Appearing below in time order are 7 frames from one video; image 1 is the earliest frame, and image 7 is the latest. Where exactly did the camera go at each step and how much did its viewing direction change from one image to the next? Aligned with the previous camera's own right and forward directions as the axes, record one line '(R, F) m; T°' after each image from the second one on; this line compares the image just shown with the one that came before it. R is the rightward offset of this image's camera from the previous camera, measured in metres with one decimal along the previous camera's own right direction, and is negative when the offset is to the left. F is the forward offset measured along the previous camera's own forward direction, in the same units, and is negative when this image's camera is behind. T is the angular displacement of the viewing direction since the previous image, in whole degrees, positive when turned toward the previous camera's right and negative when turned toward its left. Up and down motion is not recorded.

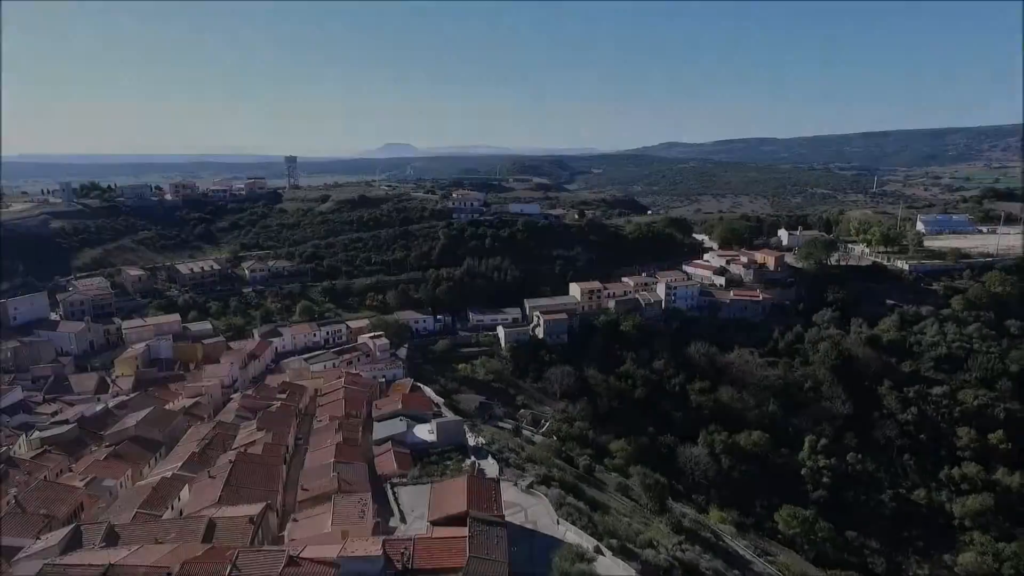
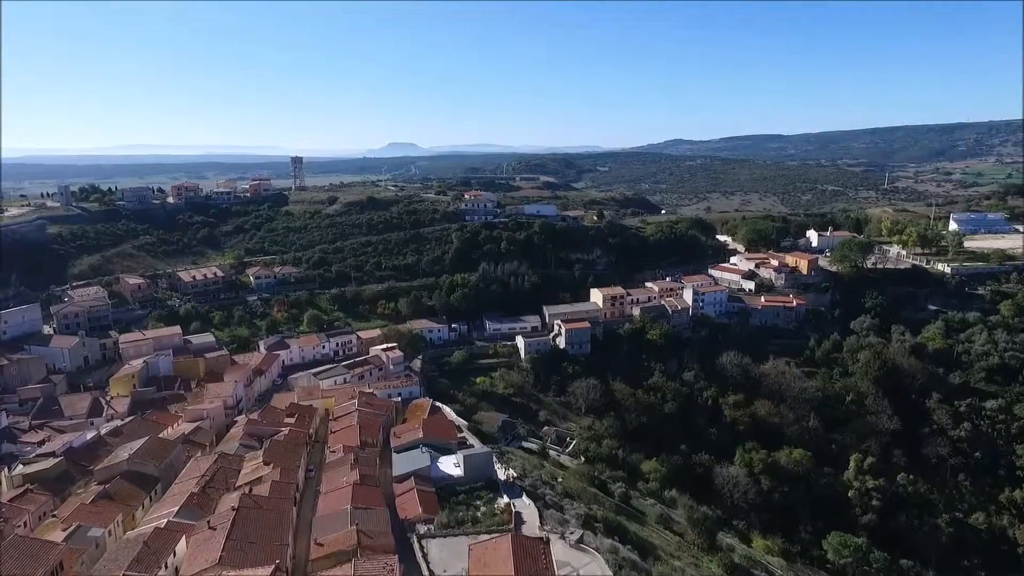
(-0.8, +2.0) m; 0°
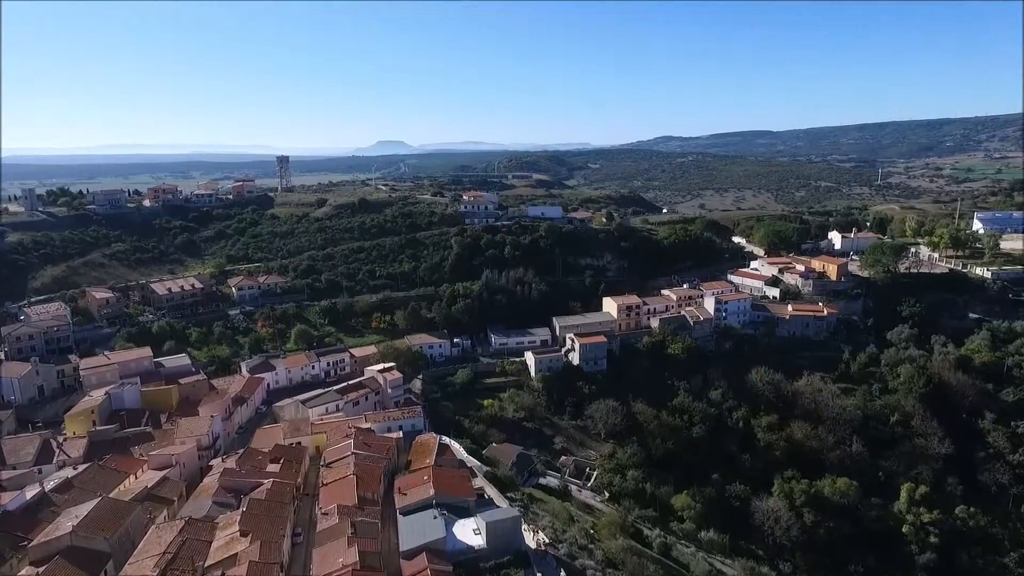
(-0.9, +3.0) m; +1°
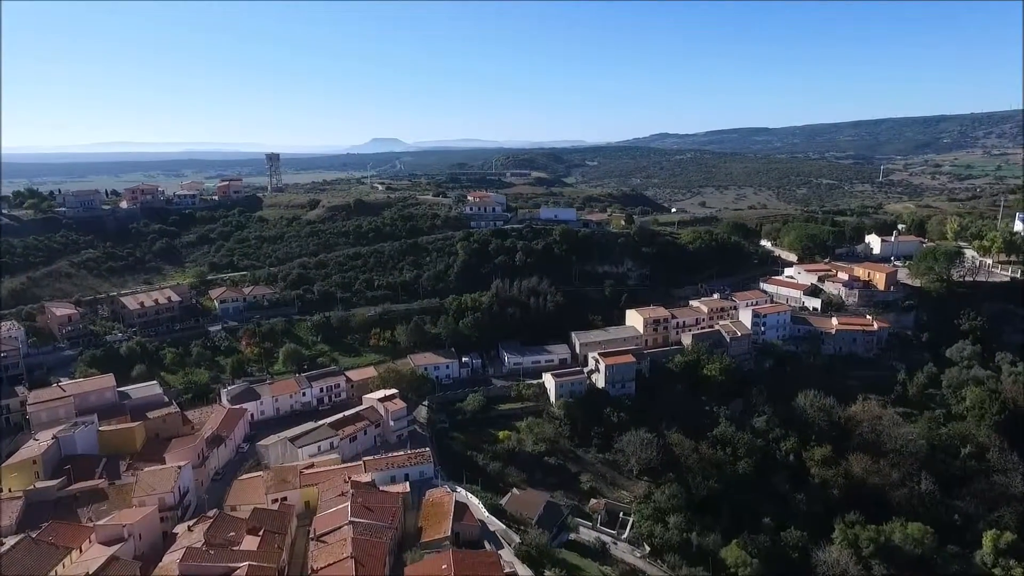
(-0.9, +3.5) m; 0°
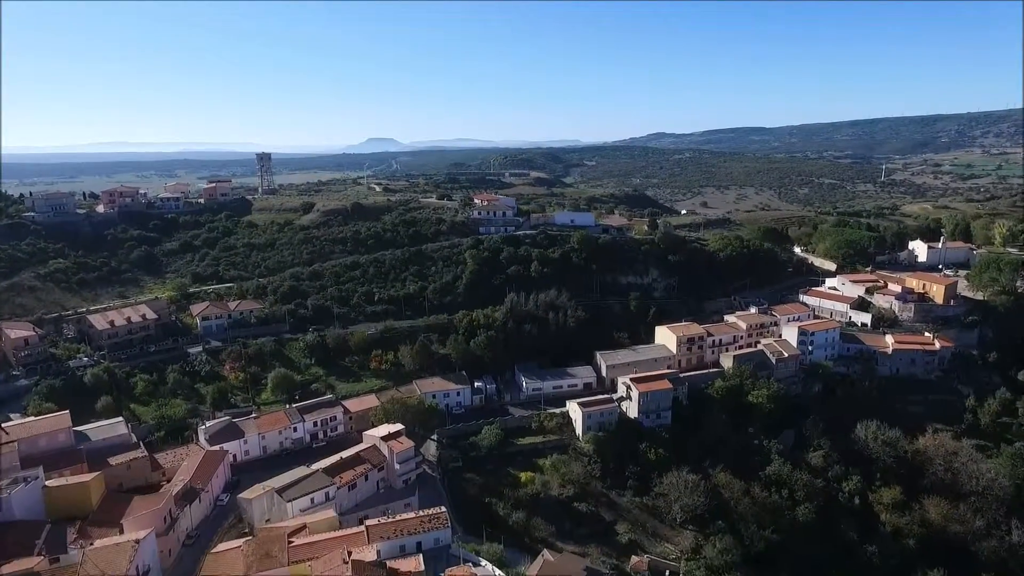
(-1.0, +3.3) m; 0°
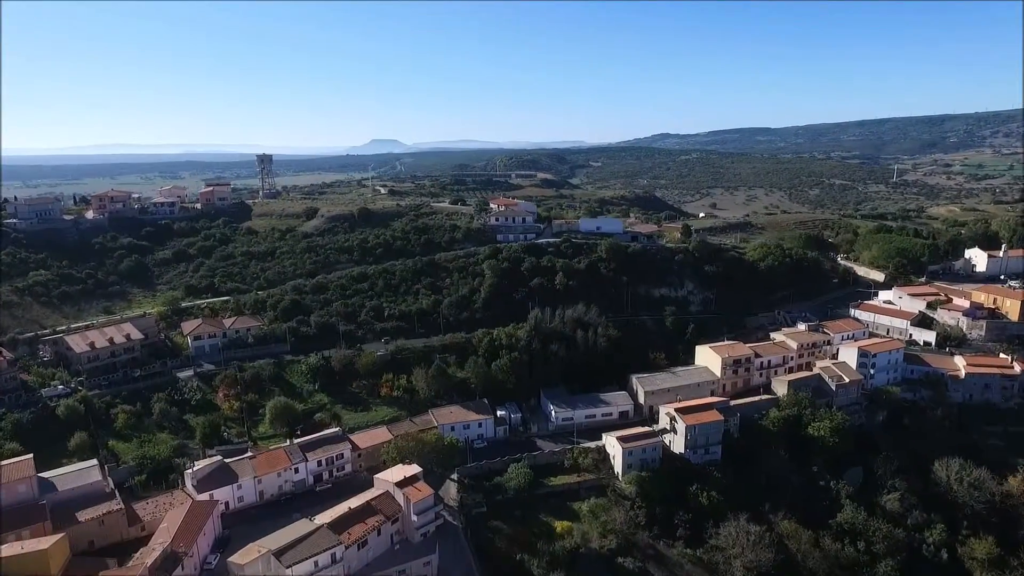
(-0.9, +2.8) m; 0°
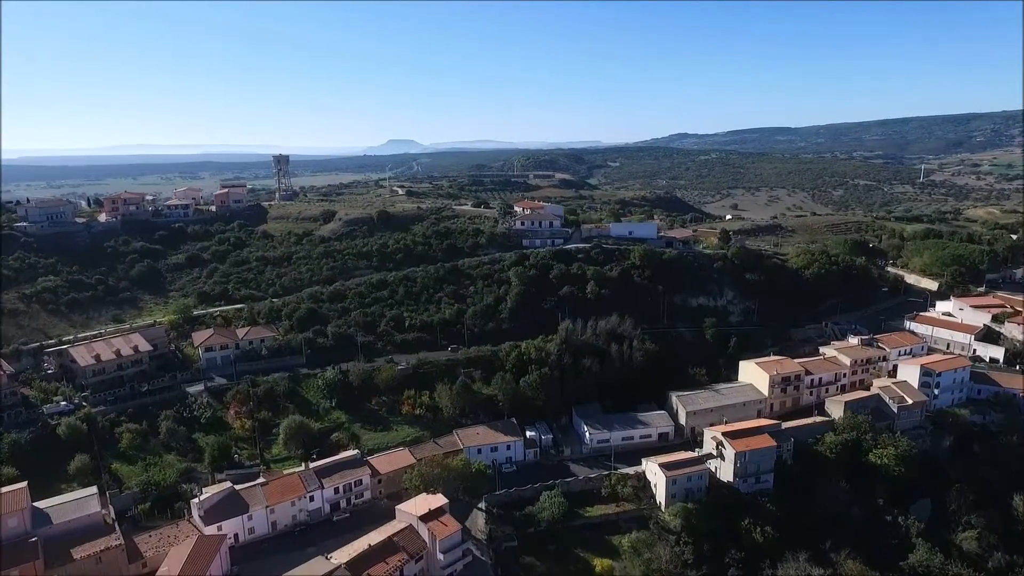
(-0.6, +1.7) m; -1°
